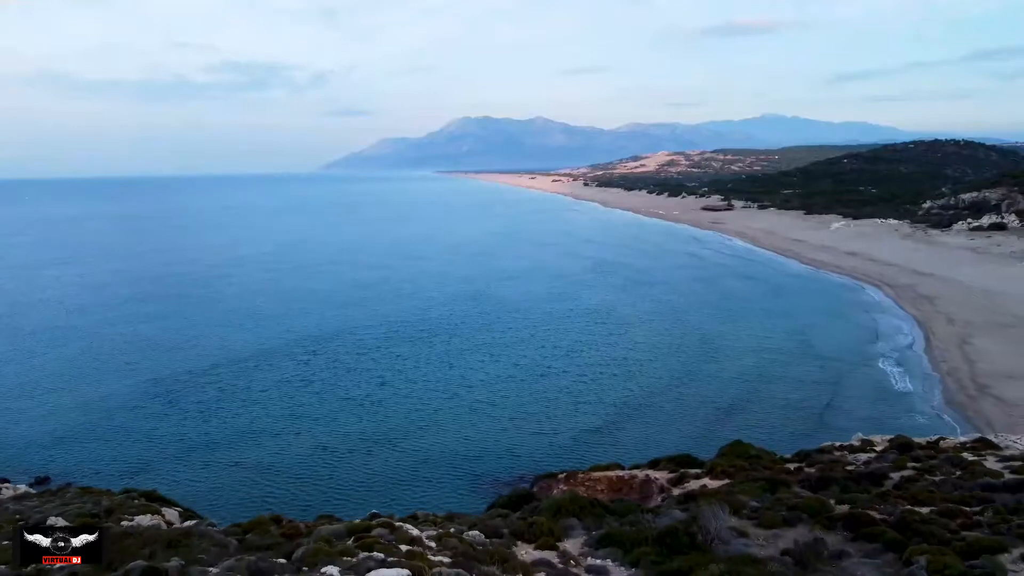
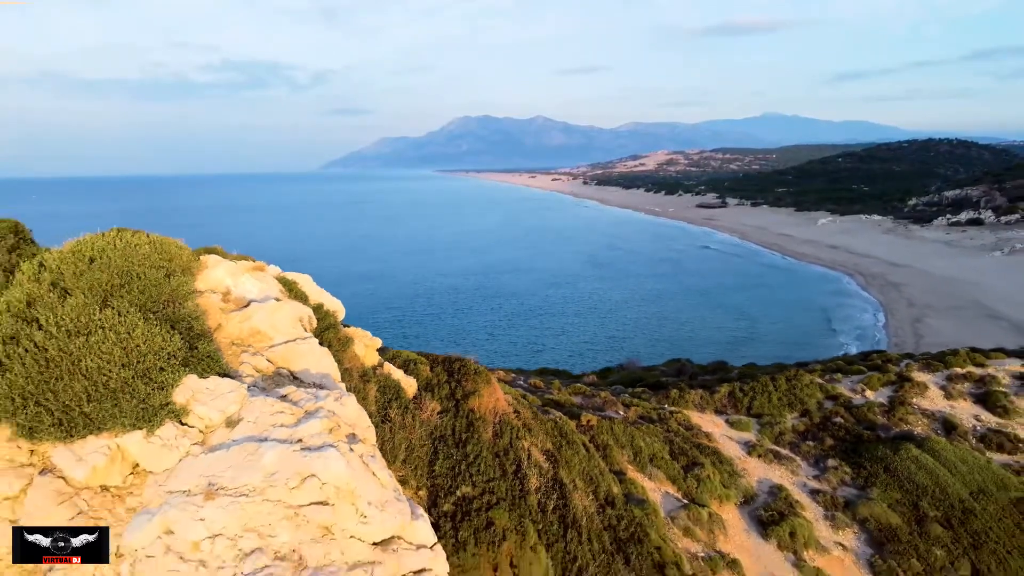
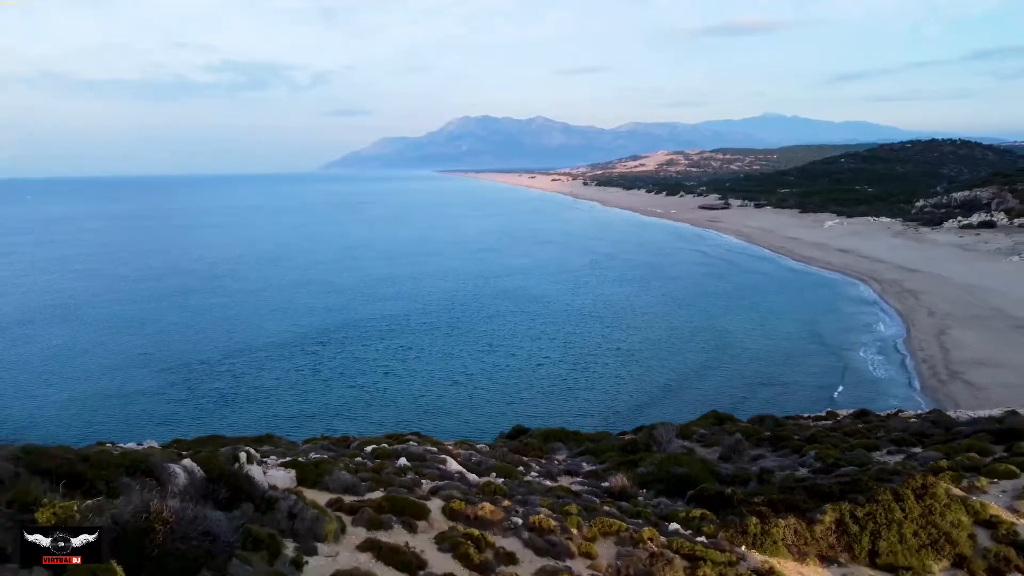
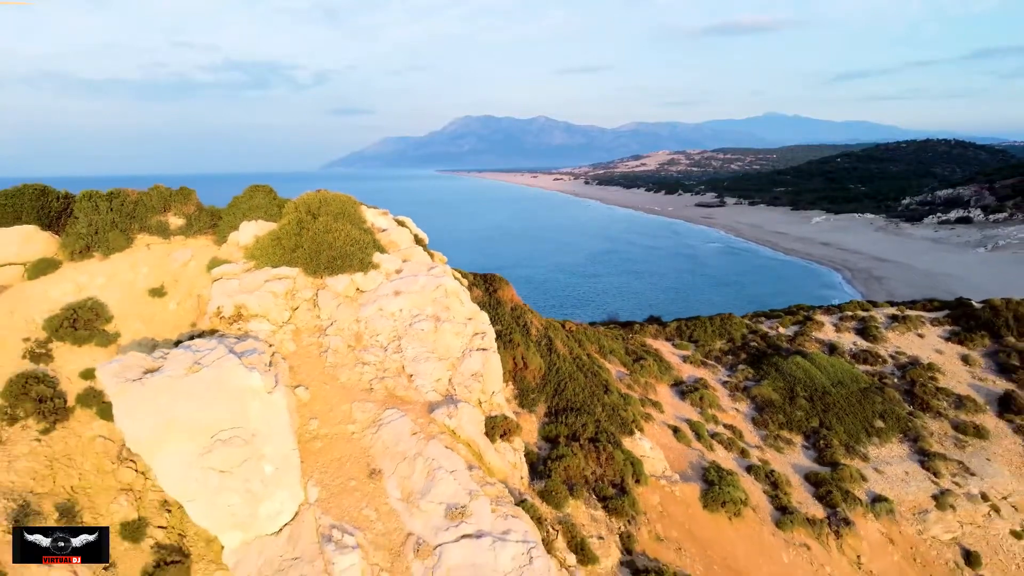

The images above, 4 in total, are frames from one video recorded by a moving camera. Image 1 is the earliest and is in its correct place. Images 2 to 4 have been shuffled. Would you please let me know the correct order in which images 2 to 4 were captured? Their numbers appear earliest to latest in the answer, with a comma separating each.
3, 2, 4
